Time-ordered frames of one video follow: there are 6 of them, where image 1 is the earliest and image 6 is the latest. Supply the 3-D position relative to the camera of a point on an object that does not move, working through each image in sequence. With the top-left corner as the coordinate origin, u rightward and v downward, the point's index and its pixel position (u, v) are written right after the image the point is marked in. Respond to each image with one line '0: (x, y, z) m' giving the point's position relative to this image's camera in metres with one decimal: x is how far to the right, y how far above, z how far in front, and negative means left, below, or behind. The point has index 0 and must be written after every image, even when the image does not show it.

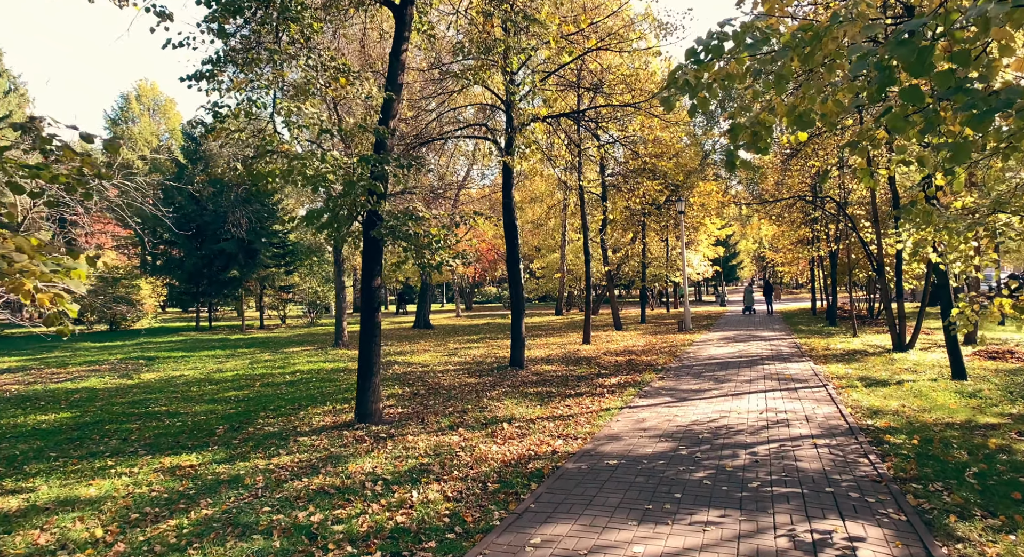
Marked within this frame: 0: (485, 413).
0: (-0.3, -1.5, +7.5) m
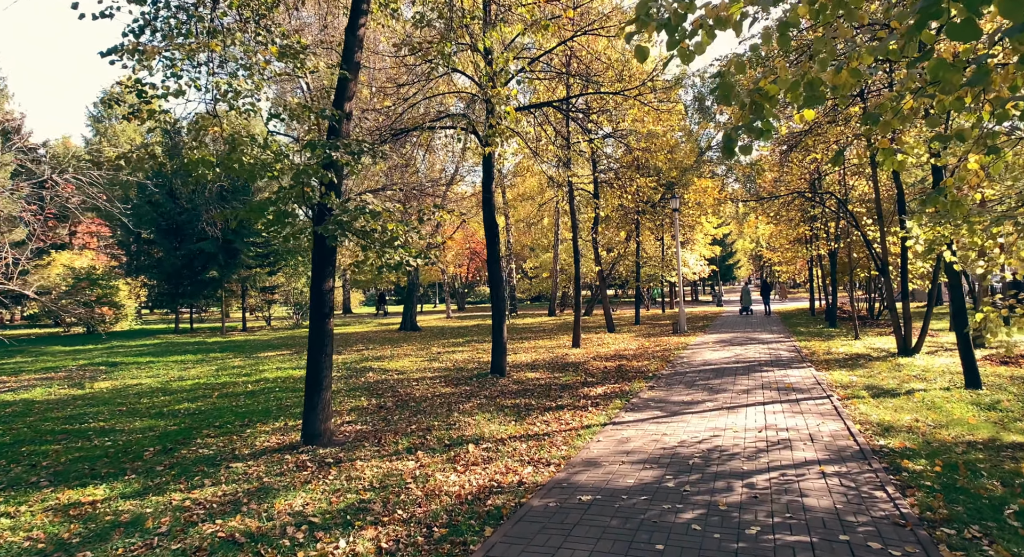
0: (-0.6, -1.6, +6.8) m
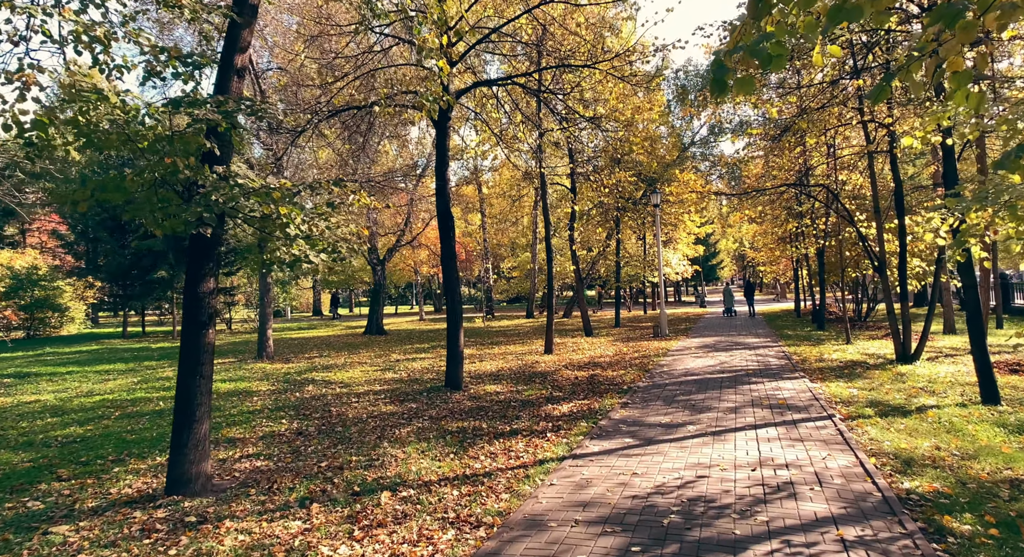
0: (-1.1, -1.6, +5.4) m
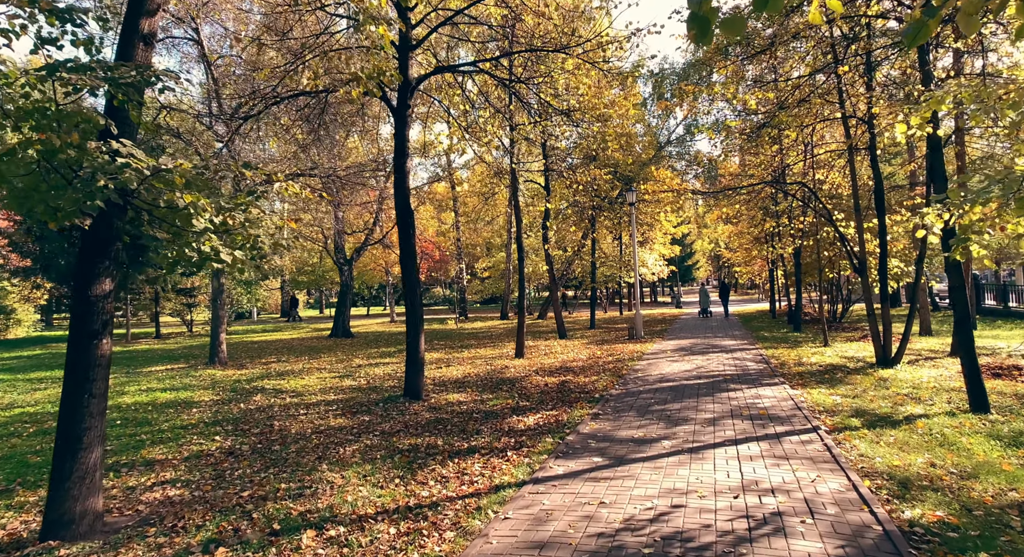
0: (-1.5, -1.6, +4.7) m
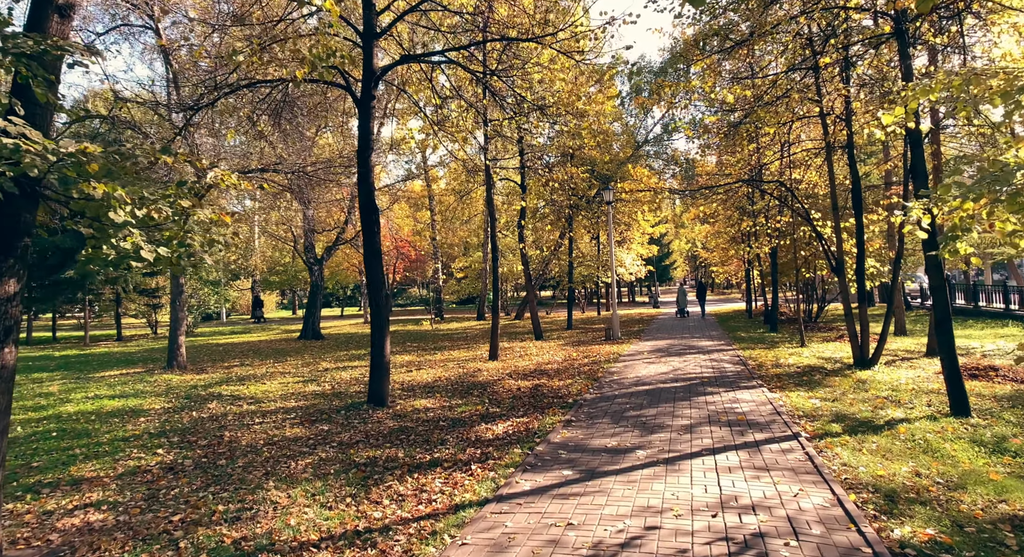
0: (-1.8, -1.6, +4.2) m
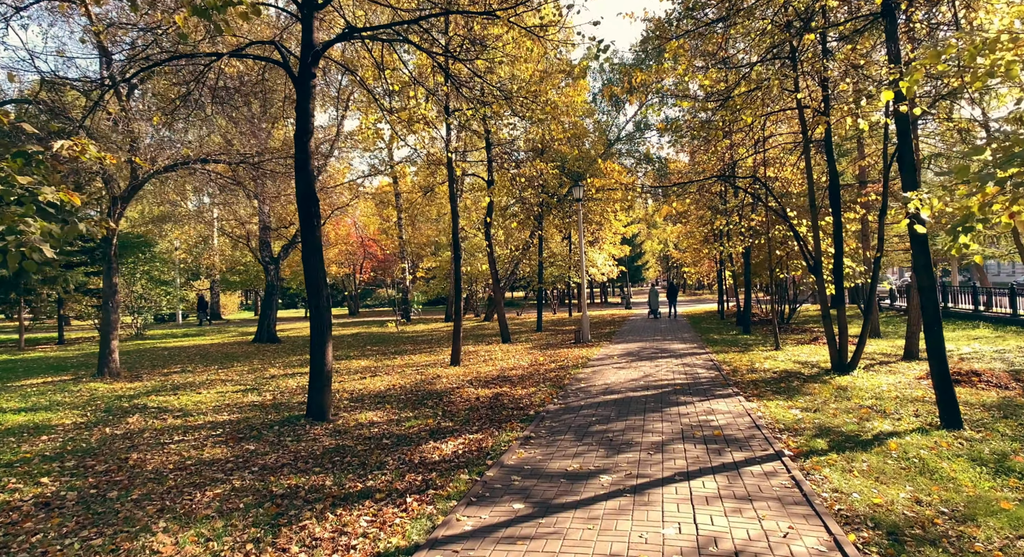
0: (-2.1, -1.6, +3.4) m
